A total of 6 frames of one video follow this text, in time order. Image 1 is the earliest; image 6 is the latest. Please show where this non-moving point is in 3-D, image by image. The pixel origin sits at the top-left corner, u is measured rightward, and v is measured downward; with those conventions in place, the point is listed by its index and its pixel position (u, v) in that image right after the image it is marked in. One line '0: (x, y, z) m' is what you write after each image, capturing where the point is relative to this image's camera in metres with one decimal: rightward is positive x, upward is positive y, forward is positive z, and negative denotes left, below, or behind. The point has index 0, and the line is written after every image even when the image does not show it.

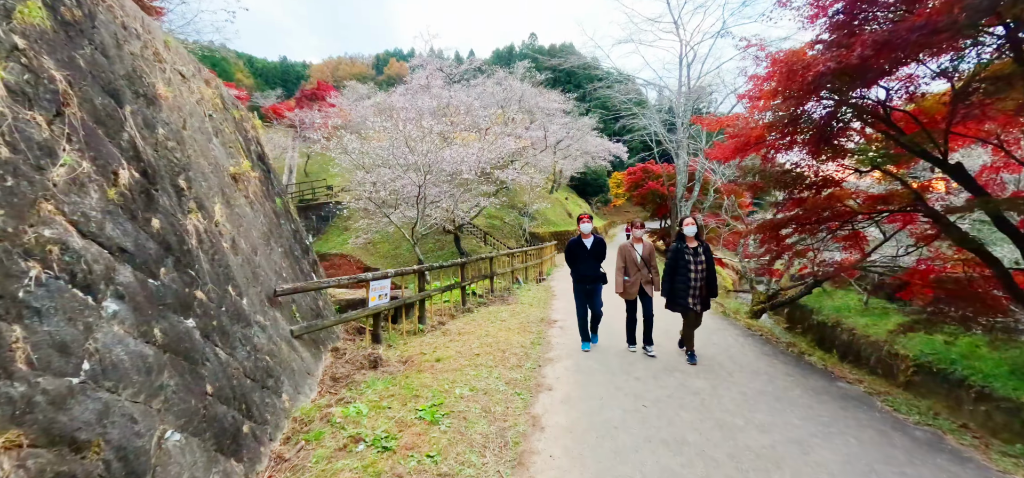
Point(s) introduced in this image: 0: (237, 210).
0: (-2.4, +0.3, +4.0) m
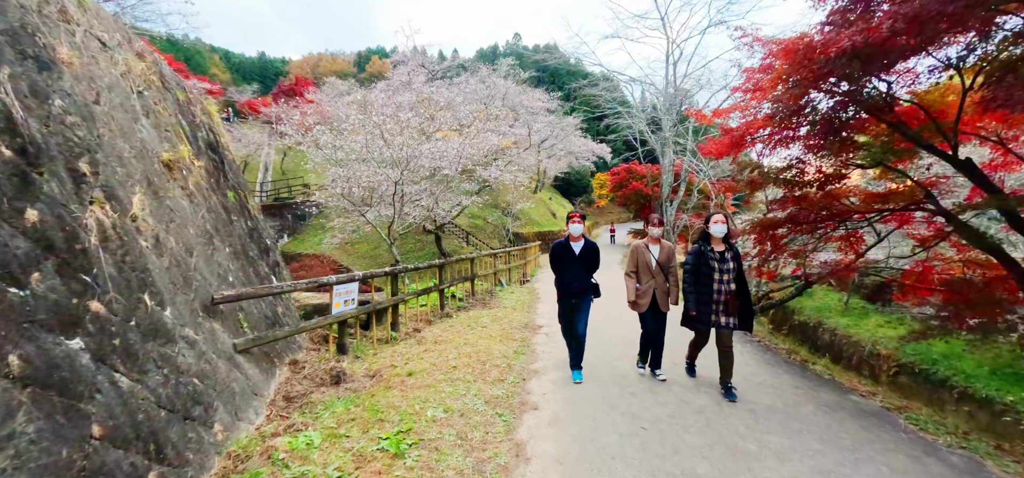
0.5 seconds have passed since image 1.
0: (-2.5, +0.3, +3.4) m
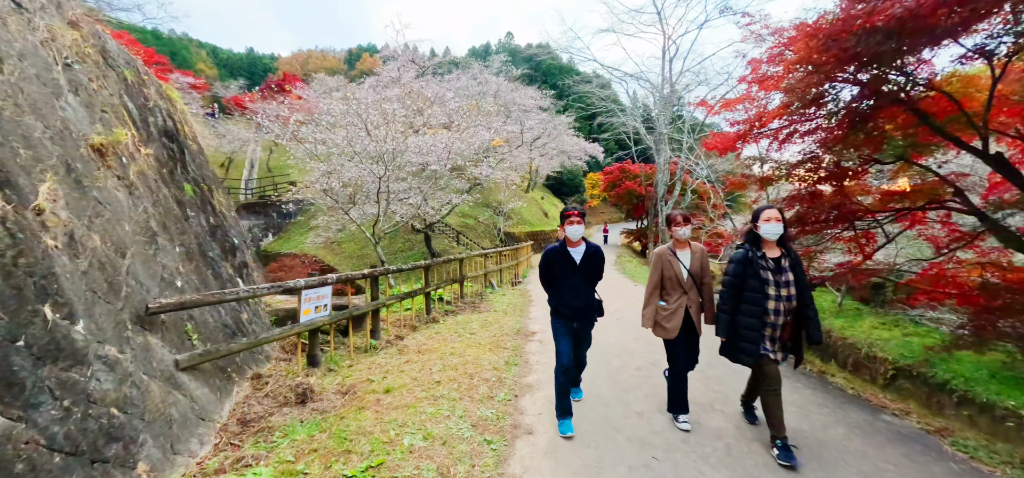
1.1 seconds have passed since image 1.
0: (-2.5, +0.3, +2.8) m
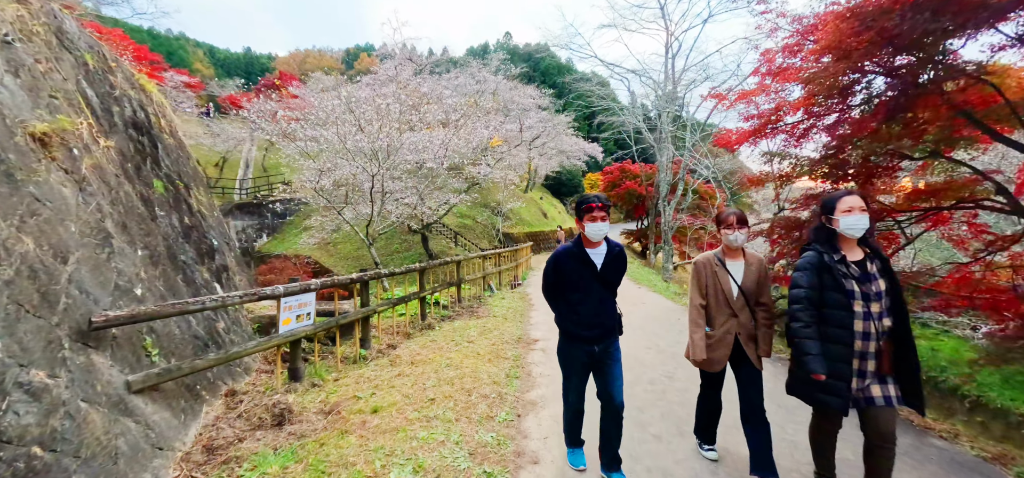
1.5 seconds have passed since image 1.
0: (-2.5, +0.3, +2.4) m
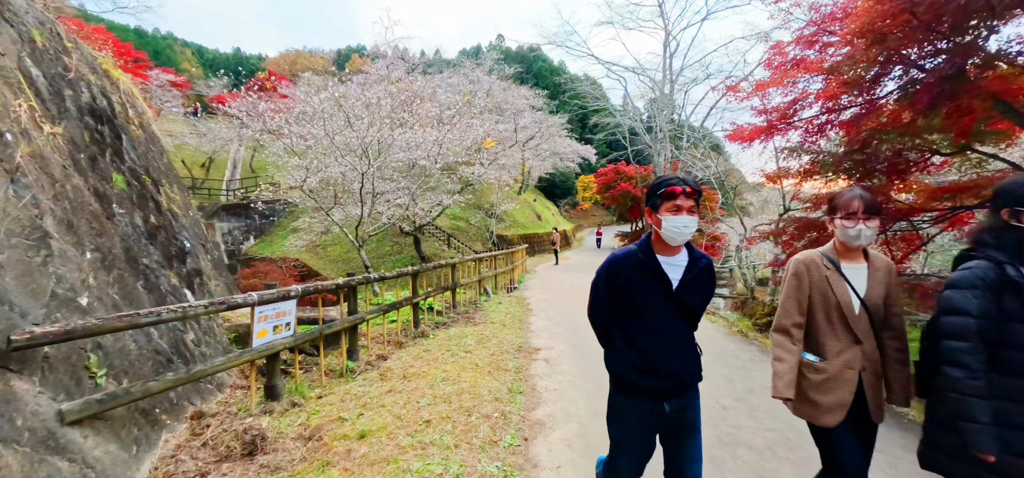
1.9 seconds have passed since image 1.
0: (-2.5, +0.3, +2.0) m
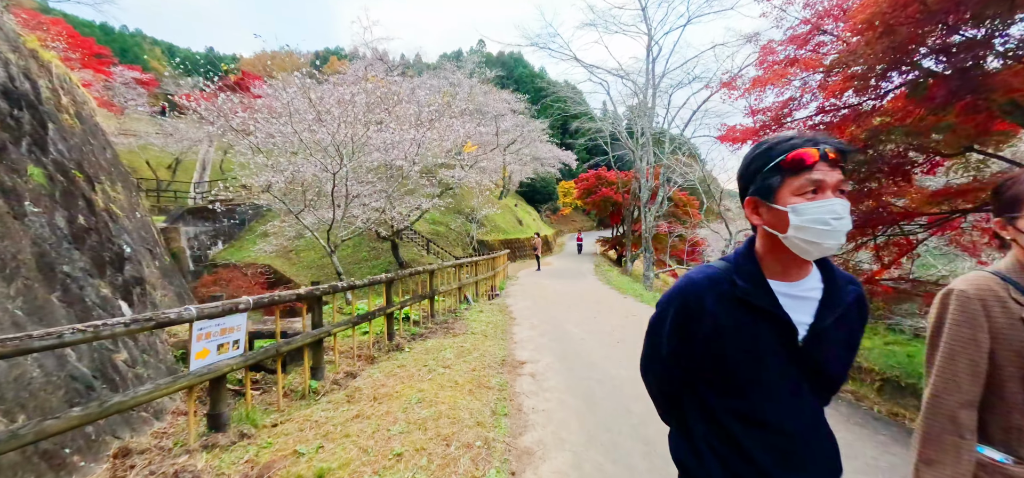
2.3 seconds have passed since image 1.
0: (-2.5, +0.3, +1.5) m
